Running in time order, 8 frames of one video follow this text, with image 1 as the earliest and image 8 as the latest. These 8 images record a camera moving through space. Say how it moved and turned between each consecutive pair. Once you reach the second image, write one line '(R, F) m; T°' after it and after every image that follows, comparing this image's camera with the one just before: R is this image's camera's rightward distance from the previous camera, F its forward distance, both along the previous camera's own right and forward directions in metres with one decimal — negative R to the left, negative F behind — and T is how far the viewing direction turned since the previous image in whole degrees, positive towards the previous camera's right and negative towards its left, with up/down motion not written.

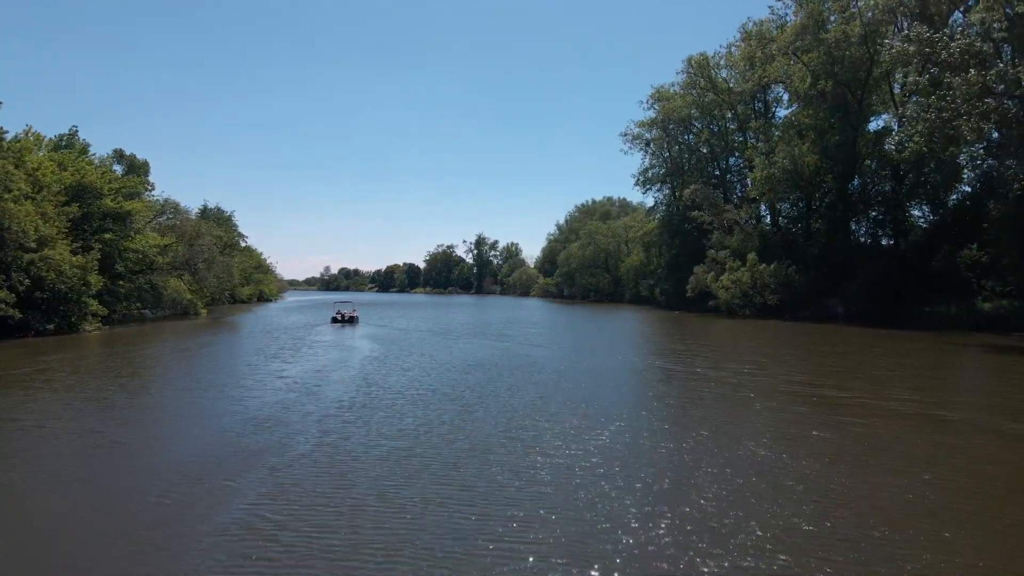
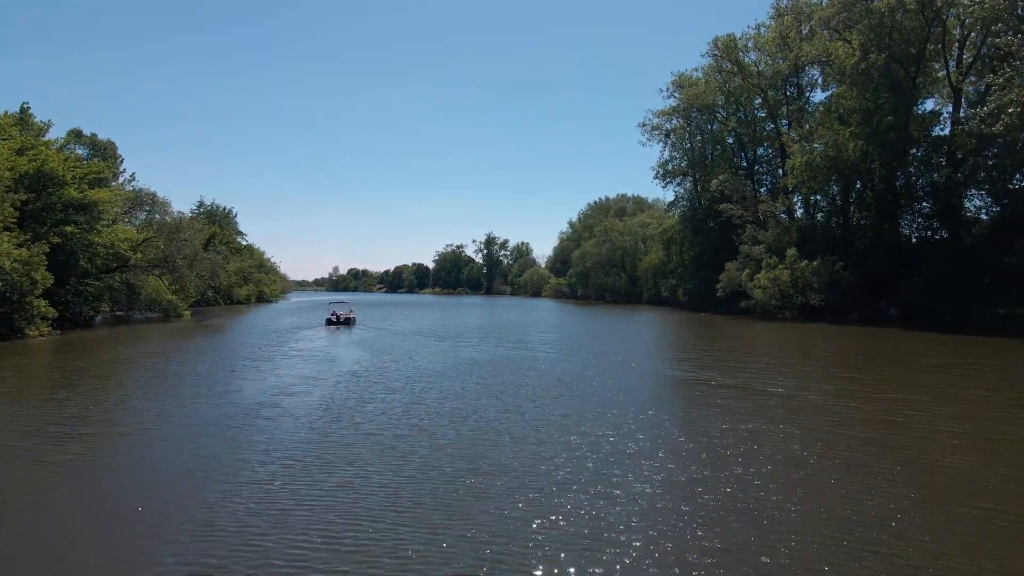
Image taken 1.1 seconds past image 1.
(-0.2, +3.9) m; -1°
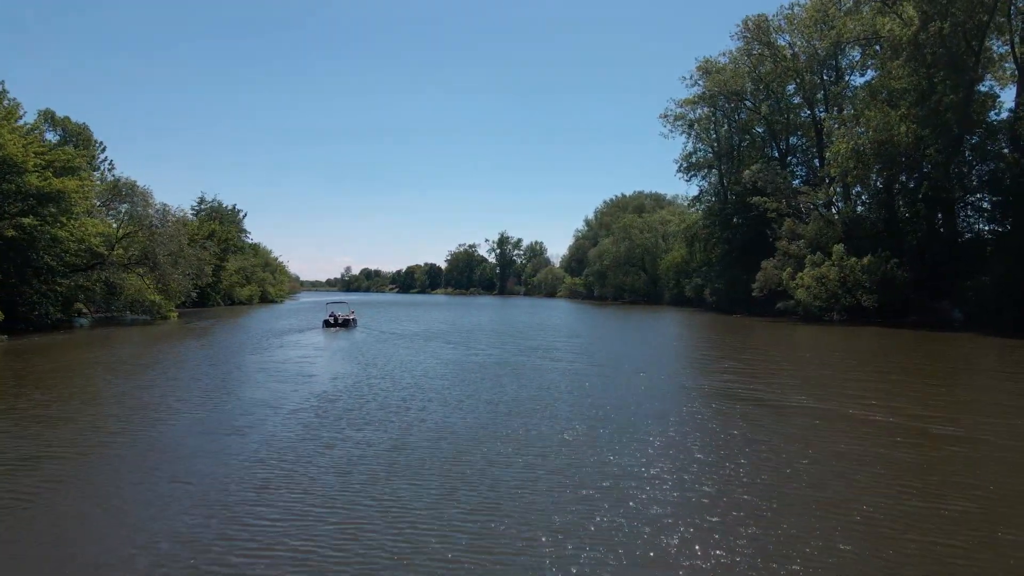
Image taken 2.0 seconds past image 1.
(-0.1, +3.4) m; -1°
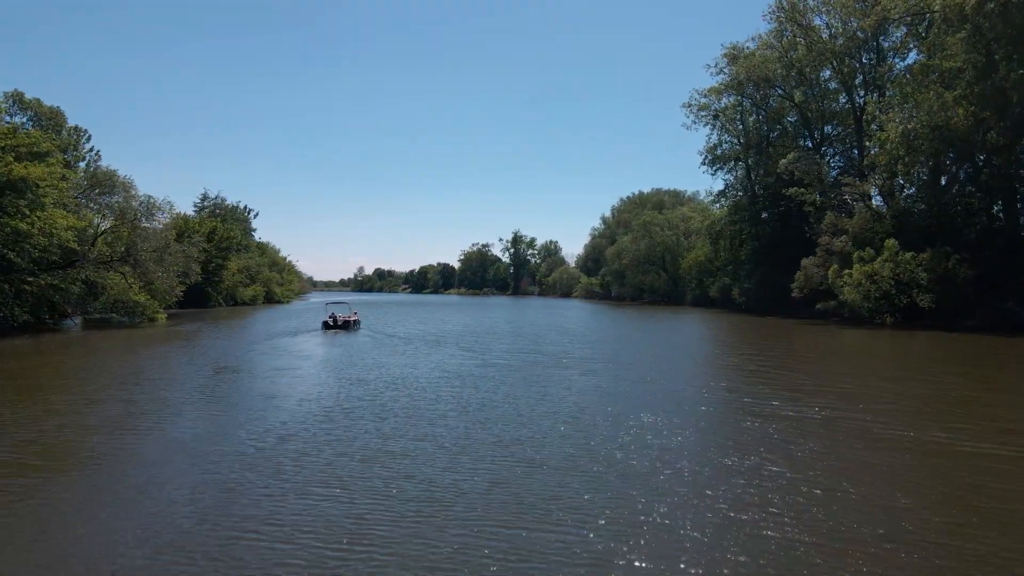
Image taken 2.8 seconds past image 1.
(-0.1, +3.0) m; -1°
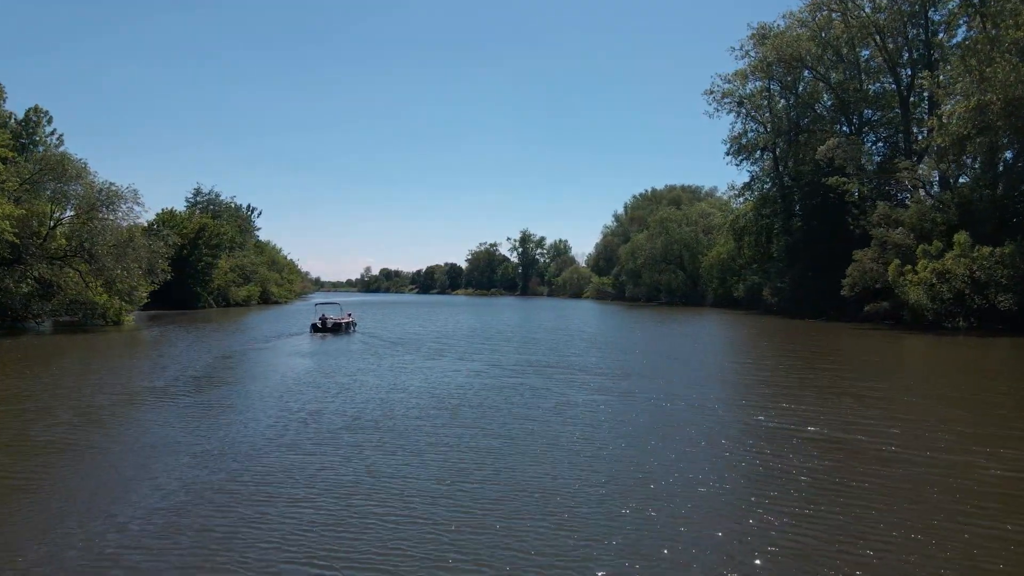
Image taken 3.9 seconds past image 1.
(-0.1, +3.8) m; -1°
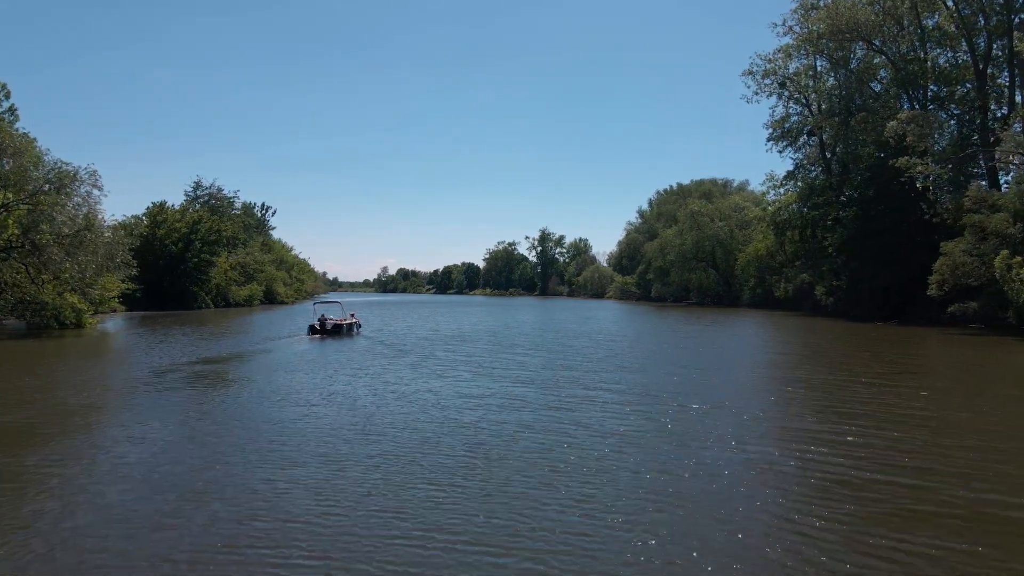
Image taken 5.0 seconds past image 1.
(-0.2, +4.2) m; -2°
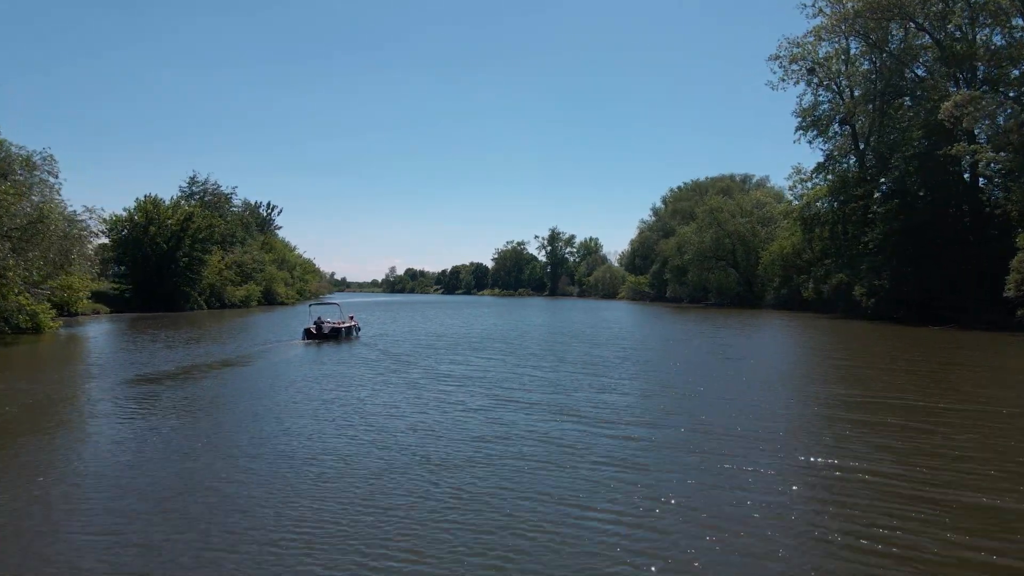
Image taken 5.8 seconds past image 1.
(-0.2, +2.9) m; -1°
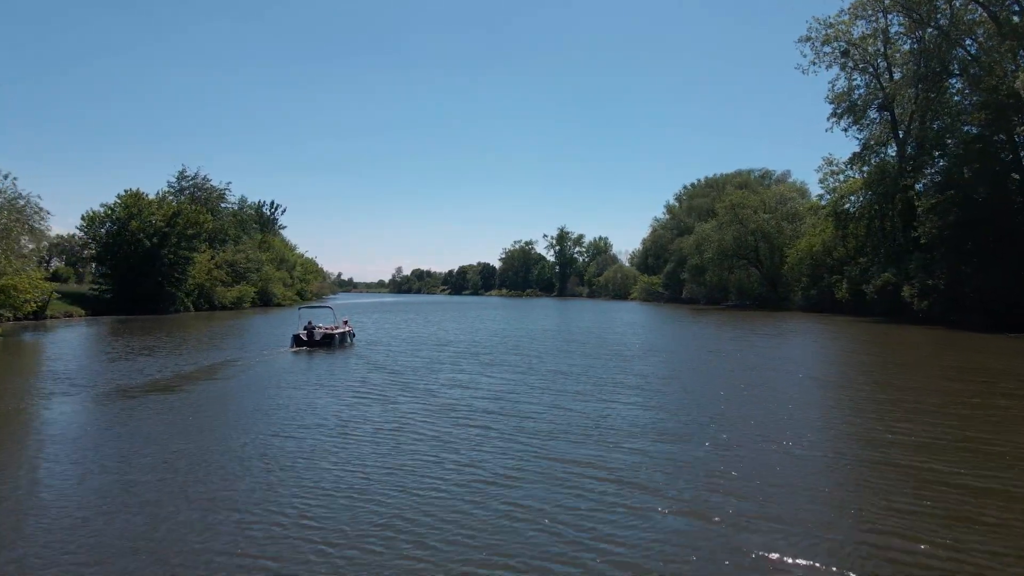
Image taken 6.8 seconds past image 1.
(-0.2, +3.3) m; -1°
